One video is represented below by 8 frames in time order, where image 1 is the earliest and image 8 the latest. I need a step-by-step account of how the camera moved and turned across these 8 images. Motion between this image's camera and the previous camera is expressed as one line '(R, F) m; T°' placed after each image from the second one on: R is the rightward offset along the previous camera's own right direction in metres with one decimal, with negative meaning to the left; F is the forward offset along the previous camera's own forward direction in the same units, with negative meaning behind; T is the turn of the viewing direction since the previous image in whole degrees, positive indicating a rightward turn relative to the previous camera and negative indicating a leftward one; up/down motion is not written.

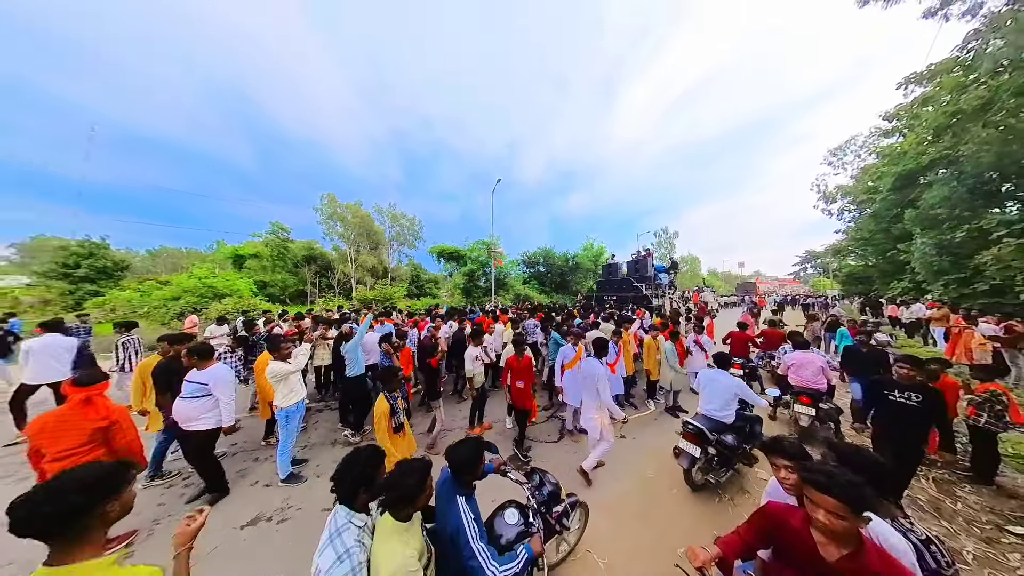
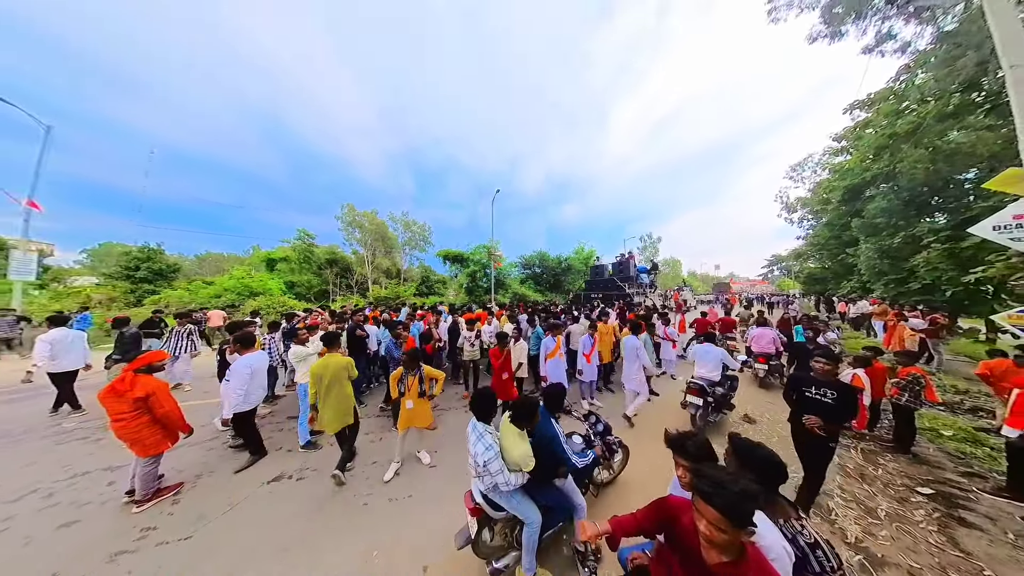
(+0.2, -0.5) m; 0°
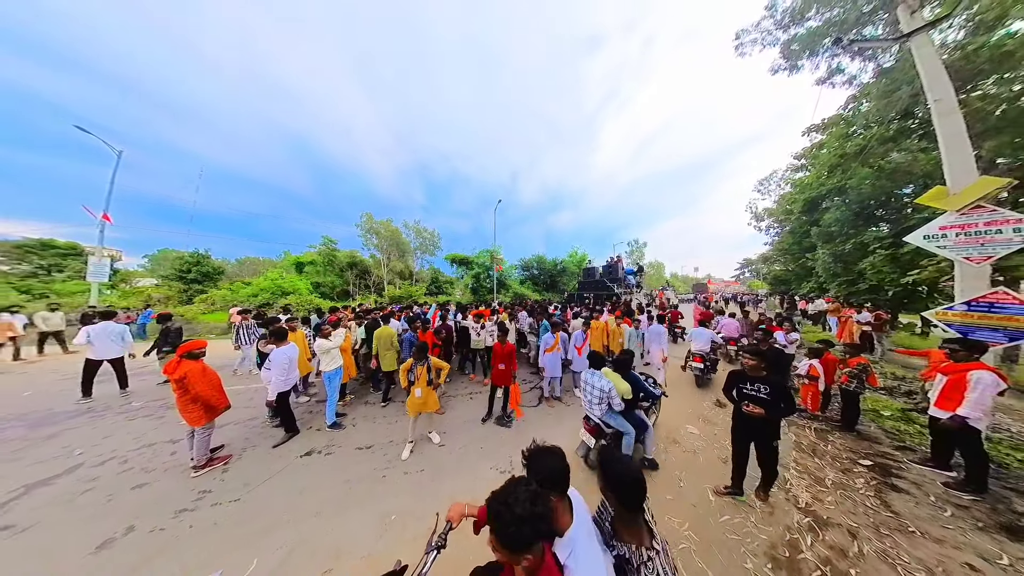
(0.0, -0.6) m; 0°
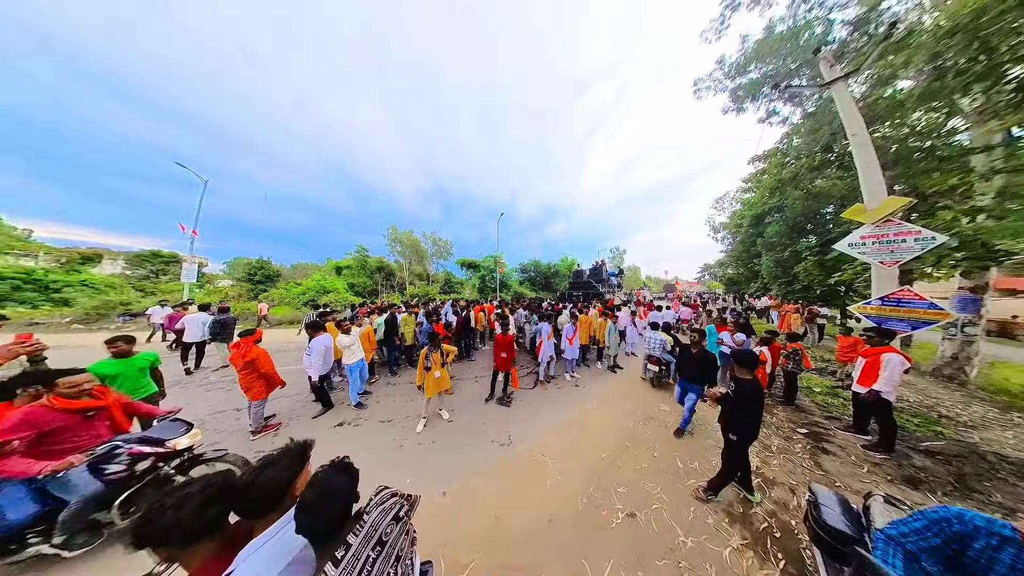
(+0.1, -1.1) m; -1°
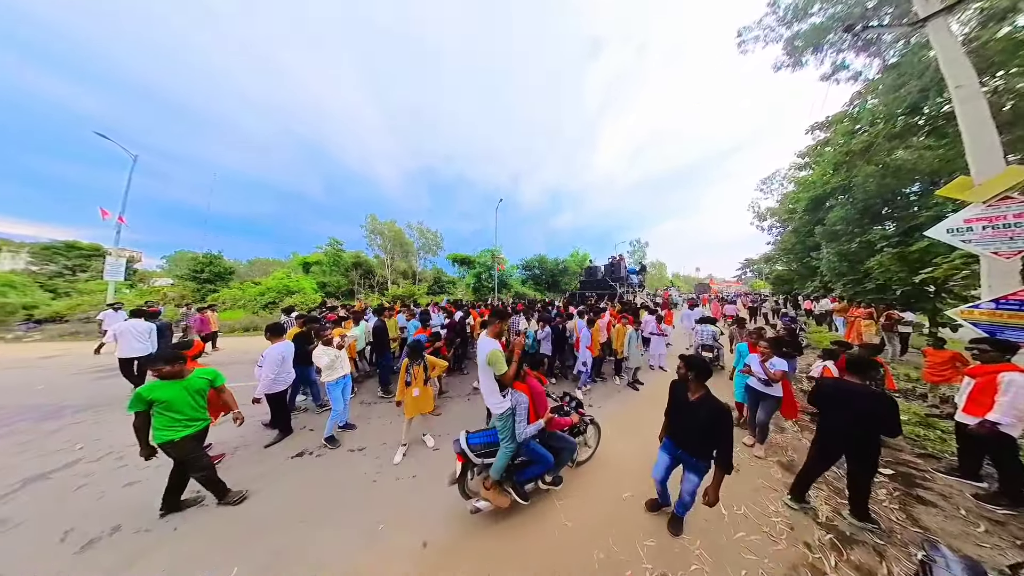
(-0.1, +1.0) m; +1°
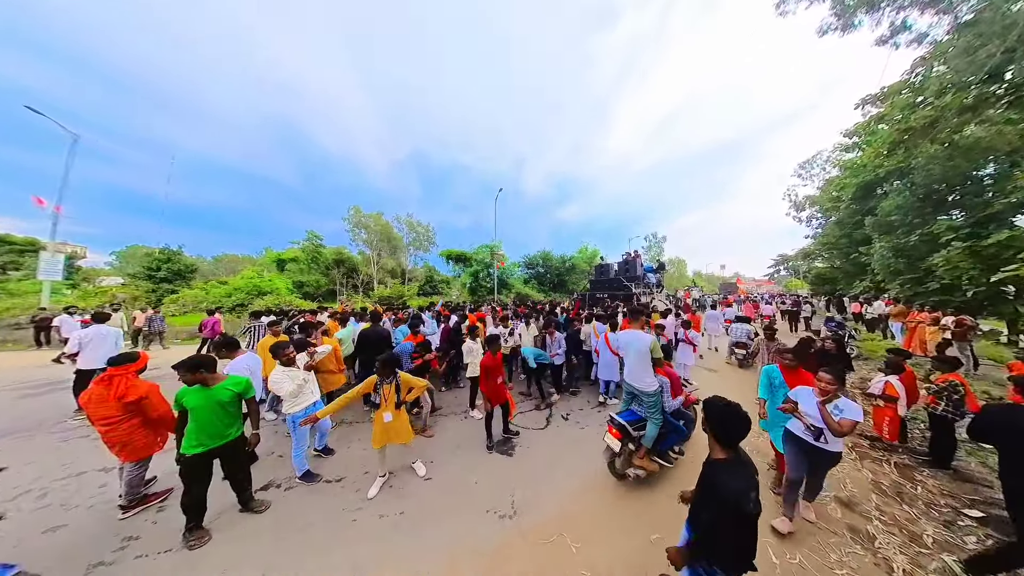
(-0.1, +0.6) m; 0°
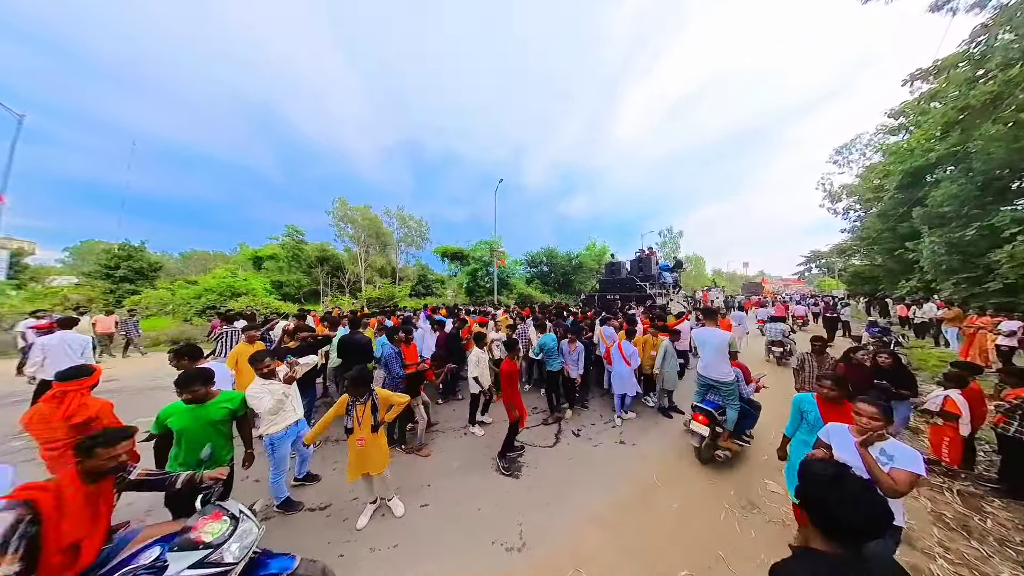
(-0.1, +0.5) m; 0°
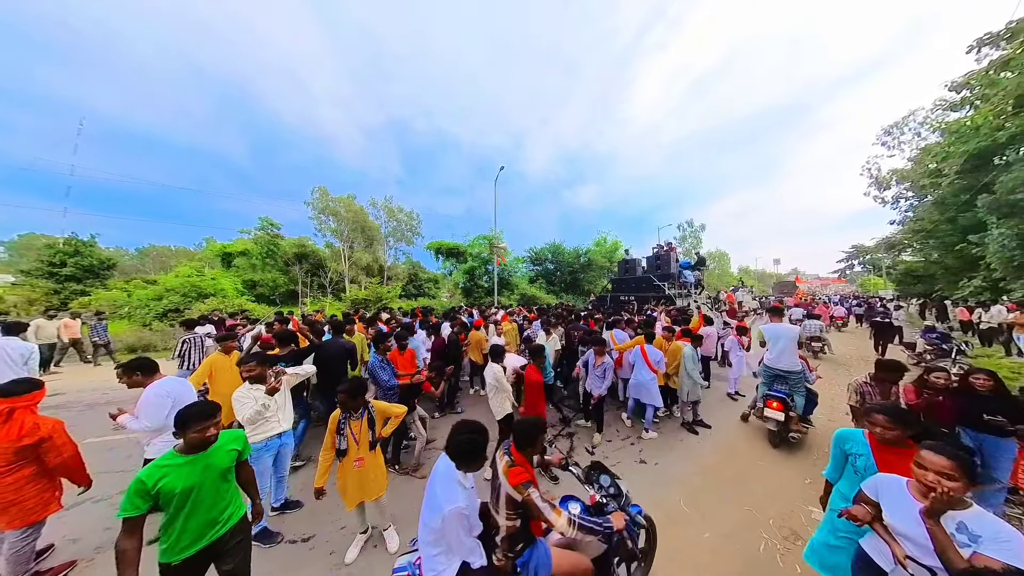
(-0.1, +0.5) m; 0°
